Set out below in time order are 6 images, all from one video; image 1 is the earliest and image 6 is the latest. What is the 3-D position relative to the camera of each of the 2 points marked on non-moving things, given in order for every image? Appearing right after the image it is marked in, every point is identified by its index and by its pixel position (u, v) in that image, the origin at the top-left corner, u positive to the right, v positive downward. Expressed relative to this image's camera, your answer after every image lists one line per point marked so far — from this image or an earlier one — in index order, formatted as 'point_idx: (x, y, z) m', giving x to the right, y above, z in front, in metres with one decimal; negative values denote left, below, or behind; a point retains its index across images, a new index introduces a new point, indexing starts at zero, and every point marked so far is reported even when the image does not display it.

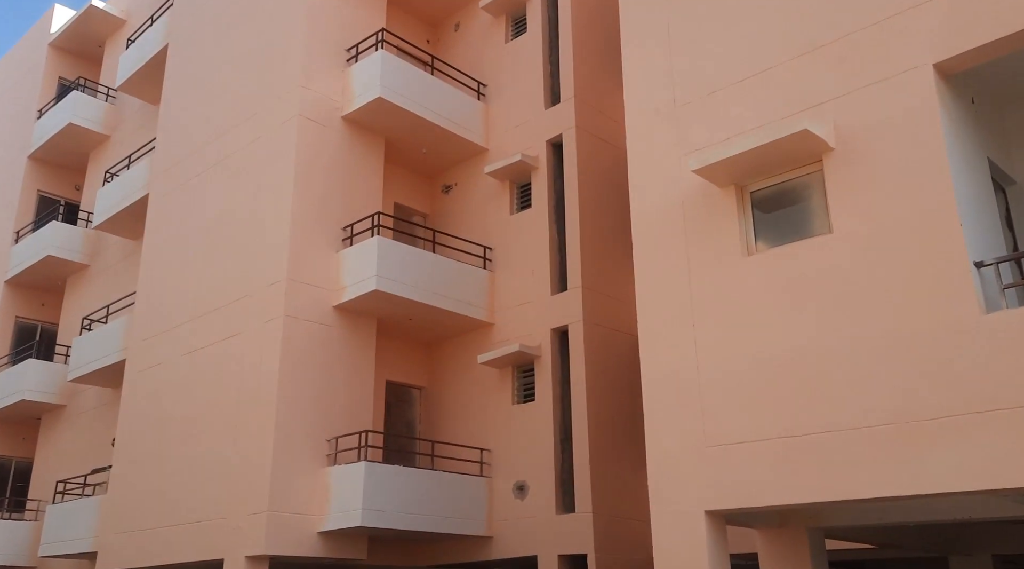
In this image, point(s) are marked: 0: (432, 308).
0: (-1.4, -0.4, +16.3) m
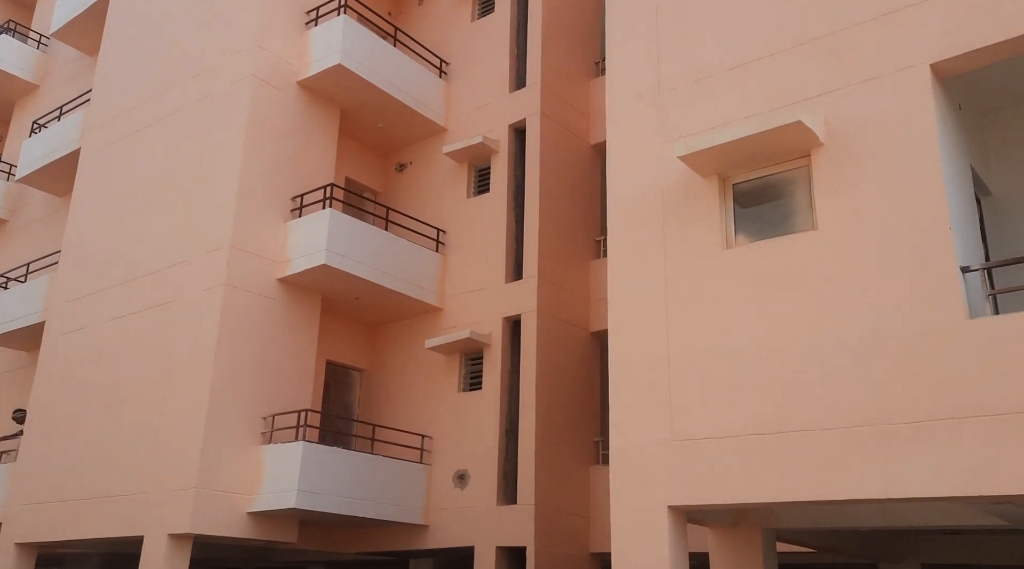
0: (-2.2, 0.0, +15.7) m
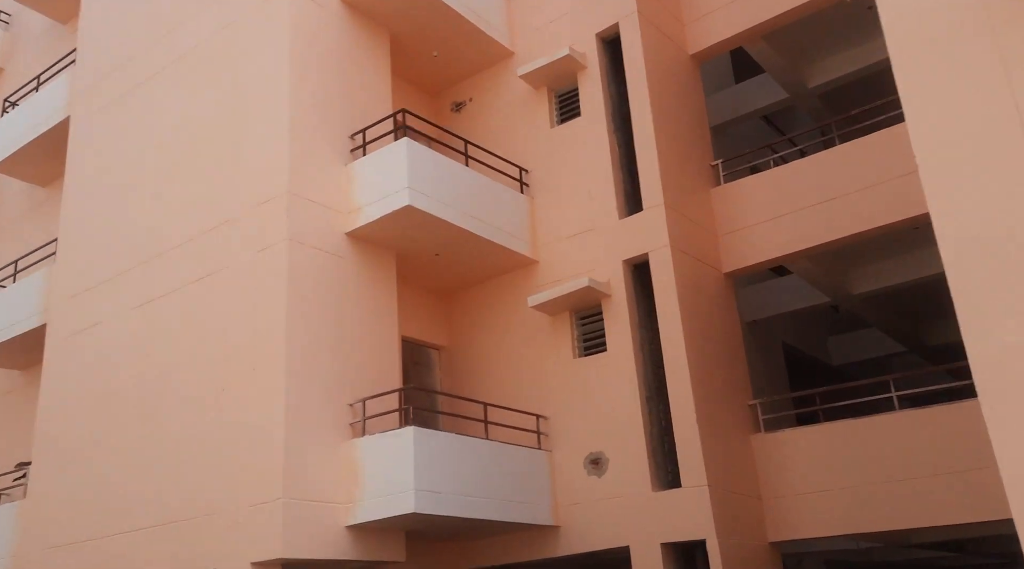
0: (-0.6, +0.7, +12.6) m
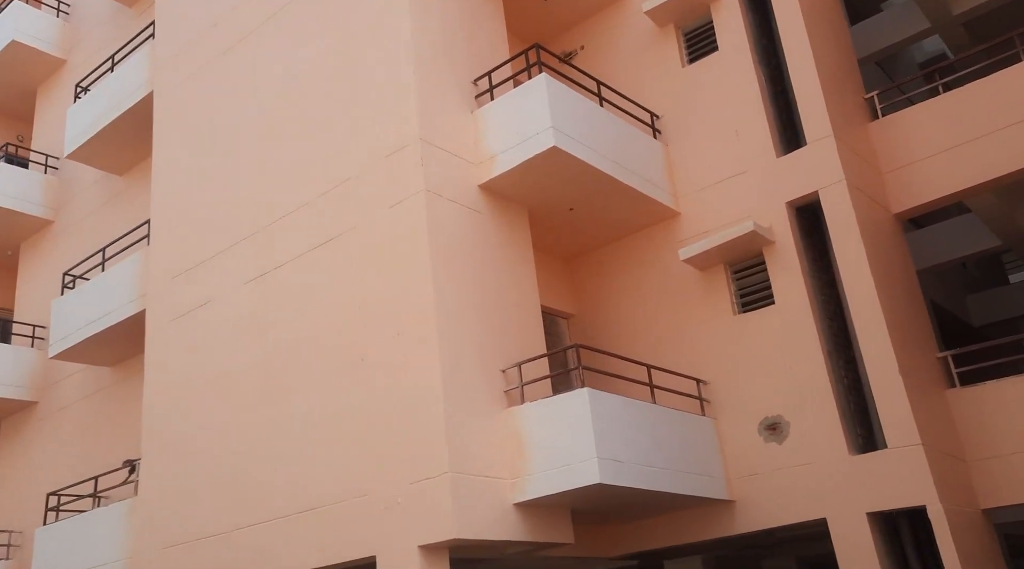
0: (+1.2, +1.2, +11.3) m
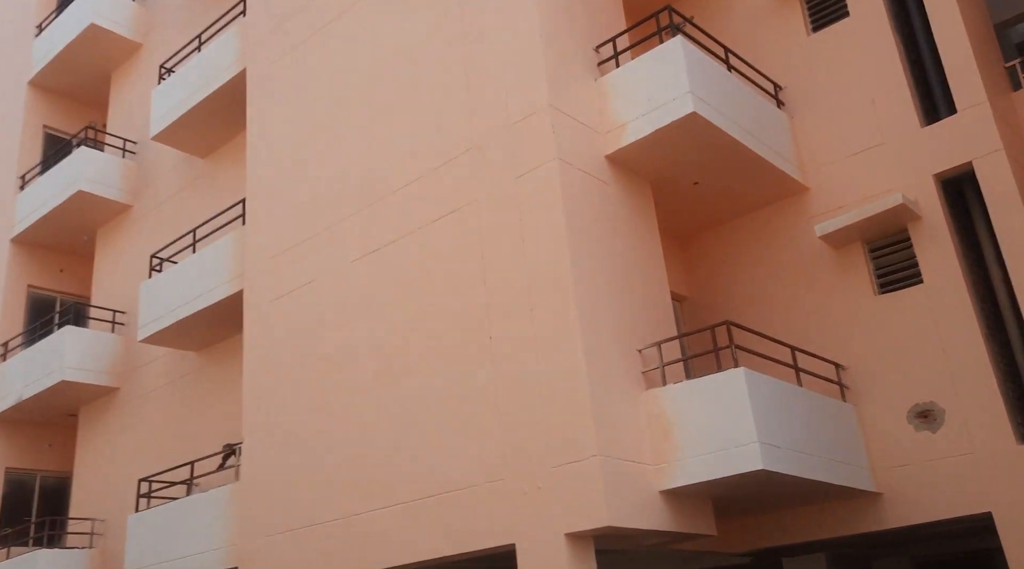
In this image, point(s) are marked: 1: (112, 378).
0: (+2.7, +1.5, +10.7) m
1: (-7.0, -1.6, +16.4) m
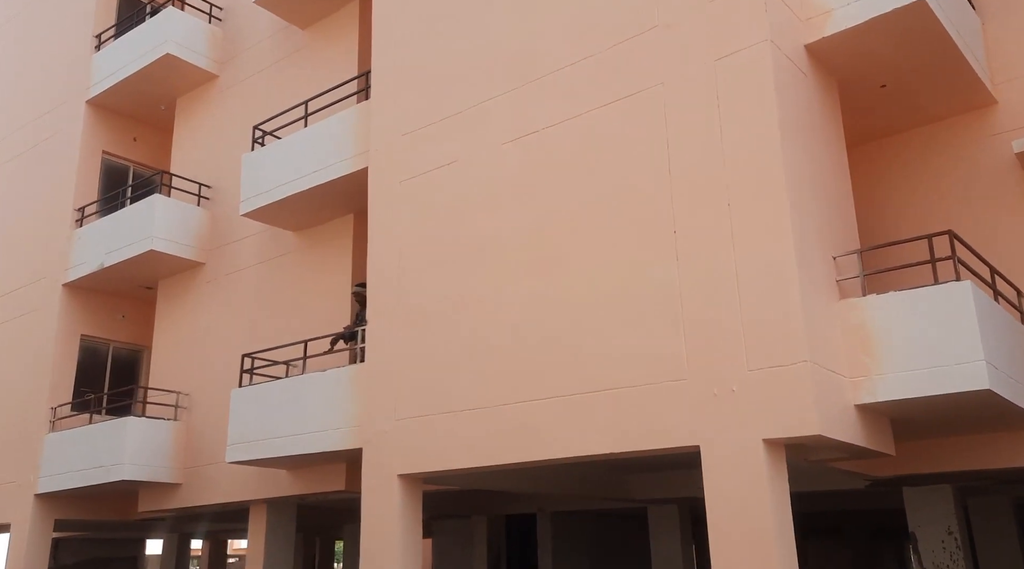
0: (+4.6, +2.4, +9.9) m
1: (-5.3, +0.5, +15.8) m
